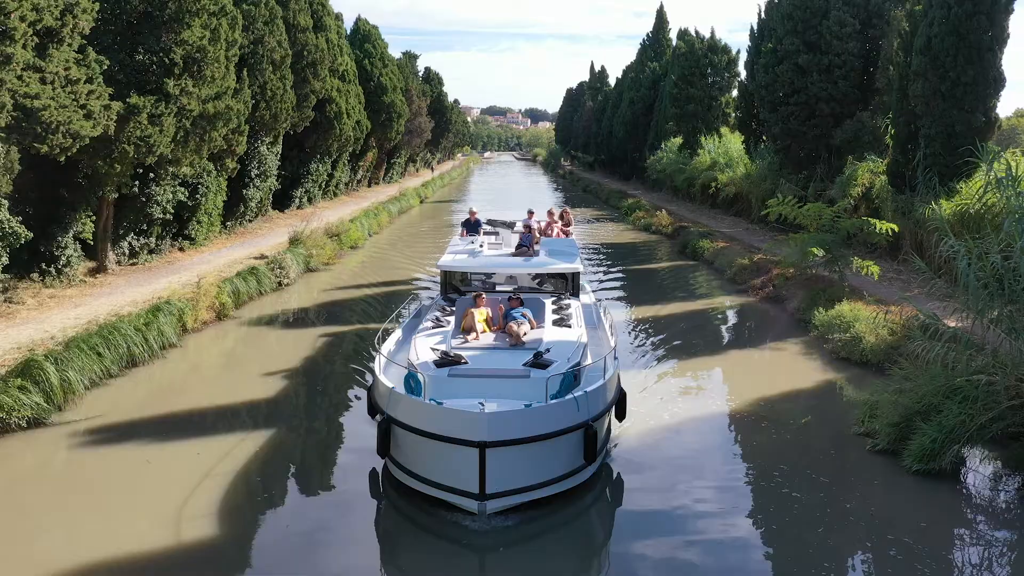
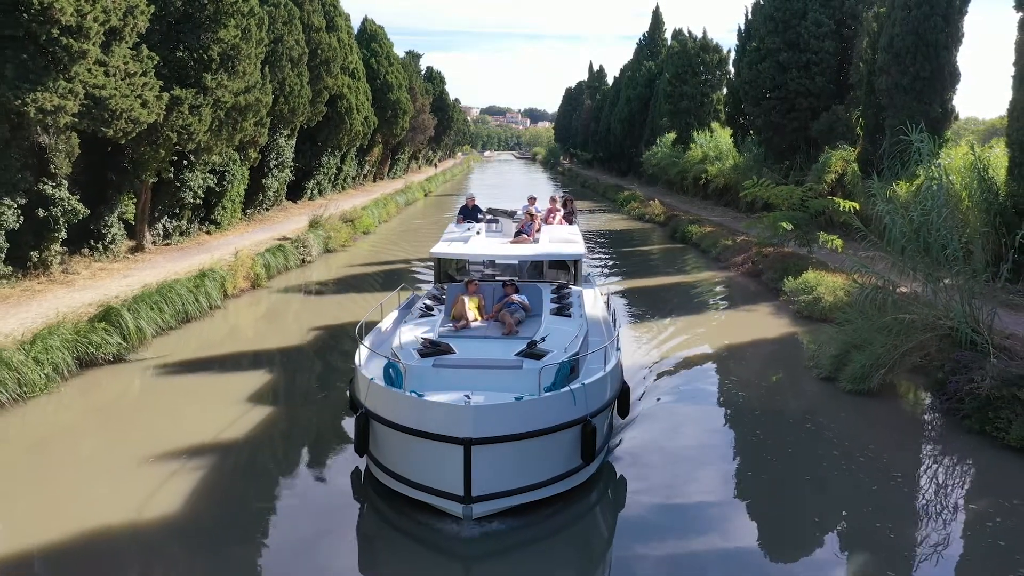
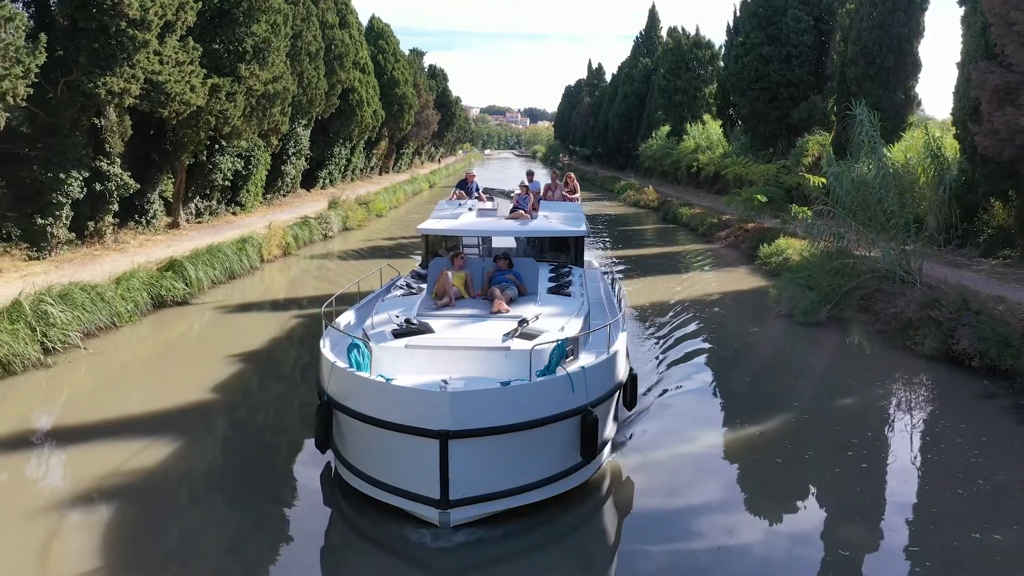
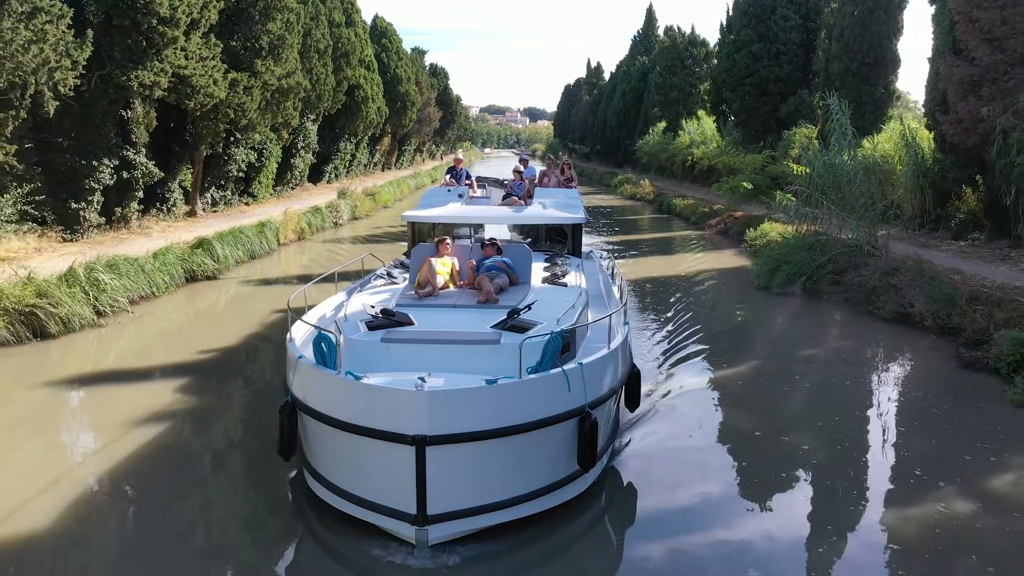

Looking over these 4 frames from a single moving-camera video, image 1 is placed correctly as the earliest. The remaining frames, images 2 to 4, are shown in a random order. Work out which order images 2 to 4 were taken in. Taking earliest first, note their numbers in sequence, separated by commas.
2, 3, 4
